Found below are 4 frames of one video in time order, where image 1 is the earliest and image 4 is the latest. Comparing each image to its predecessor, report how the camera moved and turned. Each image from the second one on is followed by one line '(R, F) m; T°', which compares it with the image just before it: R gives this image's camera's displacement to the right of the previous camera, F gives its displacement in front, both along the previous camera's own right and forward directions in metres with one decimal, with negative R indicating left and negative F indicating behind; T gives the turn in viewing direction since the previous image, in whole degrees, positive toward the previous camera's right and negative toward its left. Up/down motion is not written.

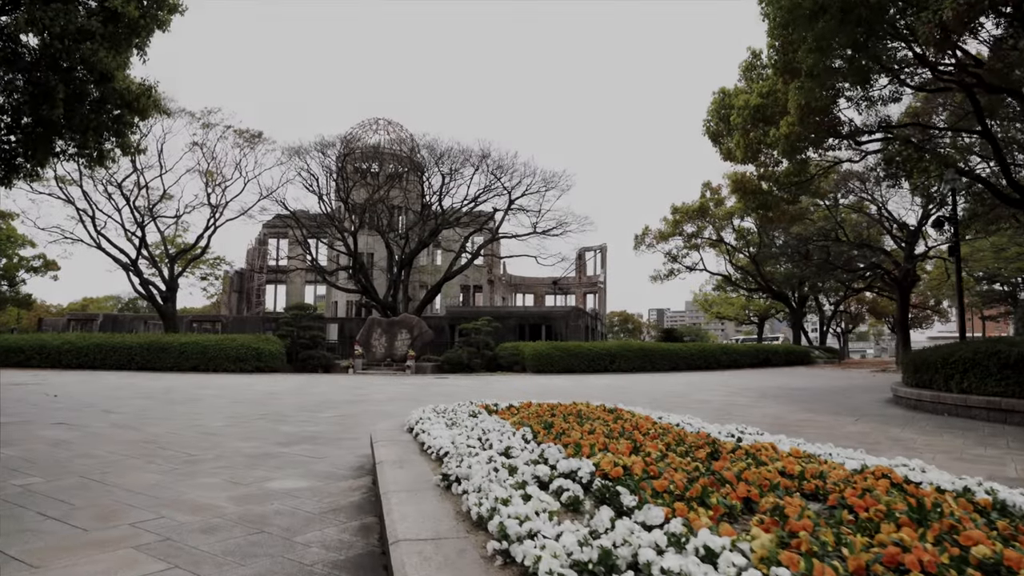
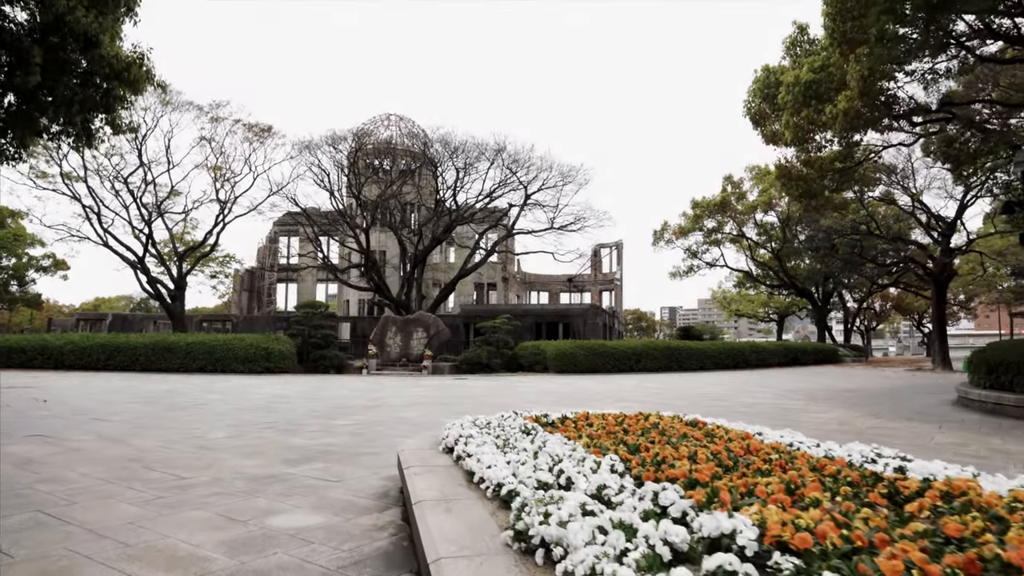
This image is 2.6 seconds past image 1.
(-0.3, +0.9) m; -1°
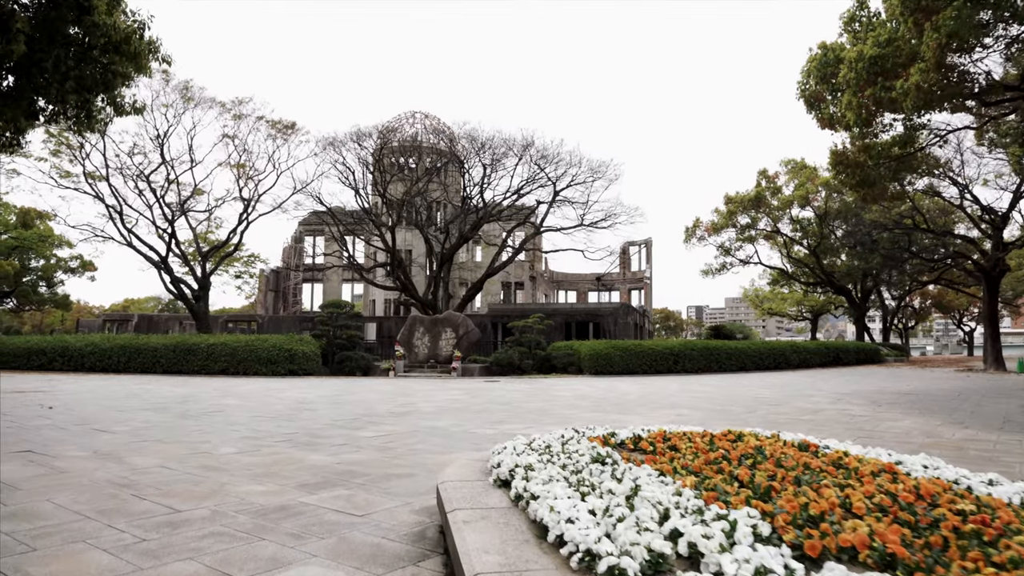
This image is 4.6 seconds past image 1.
(-0.2, +0.8) m; -2°
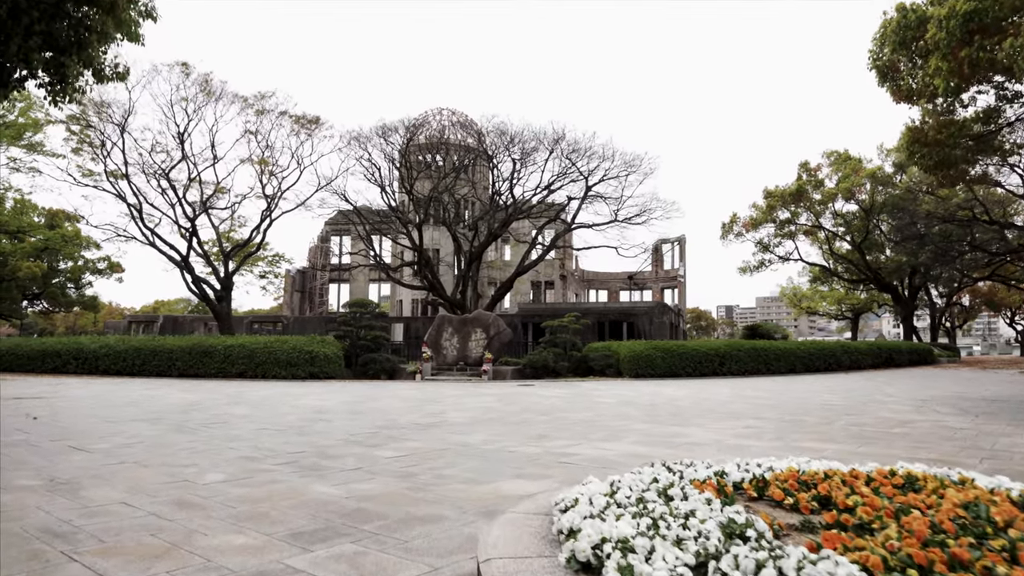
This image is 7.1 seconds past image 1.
(-0.2, +1.0) m; -3°
